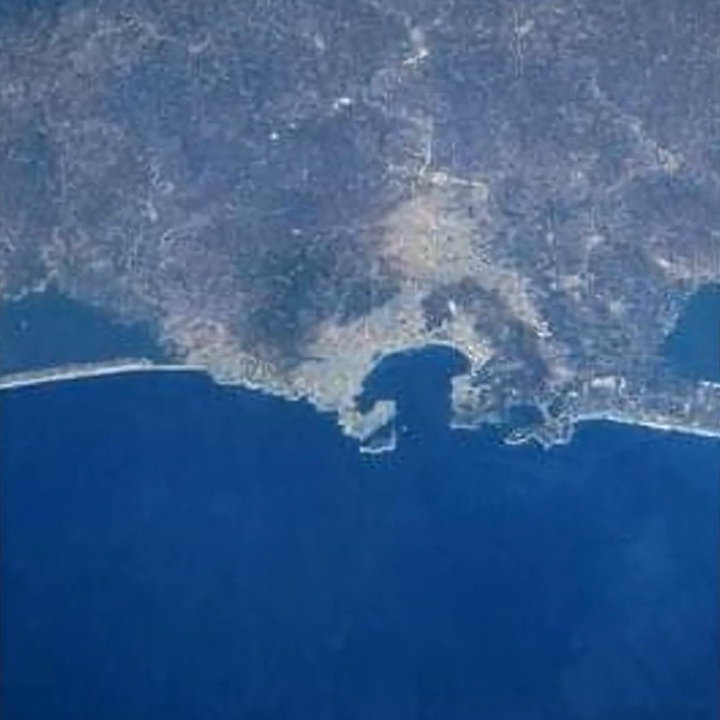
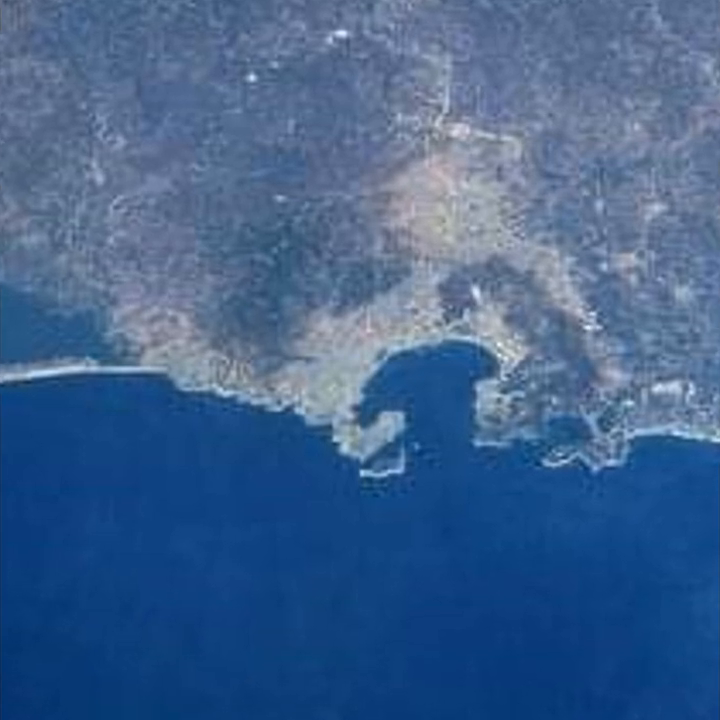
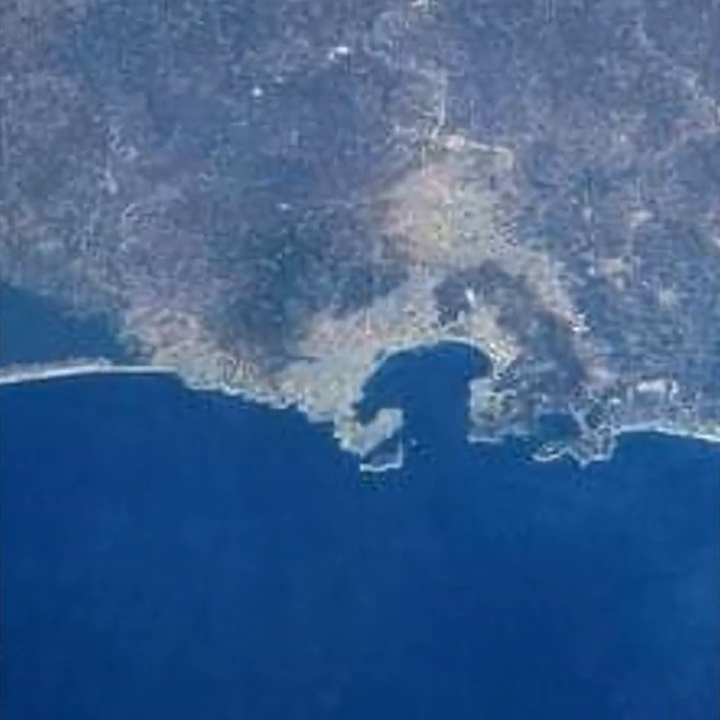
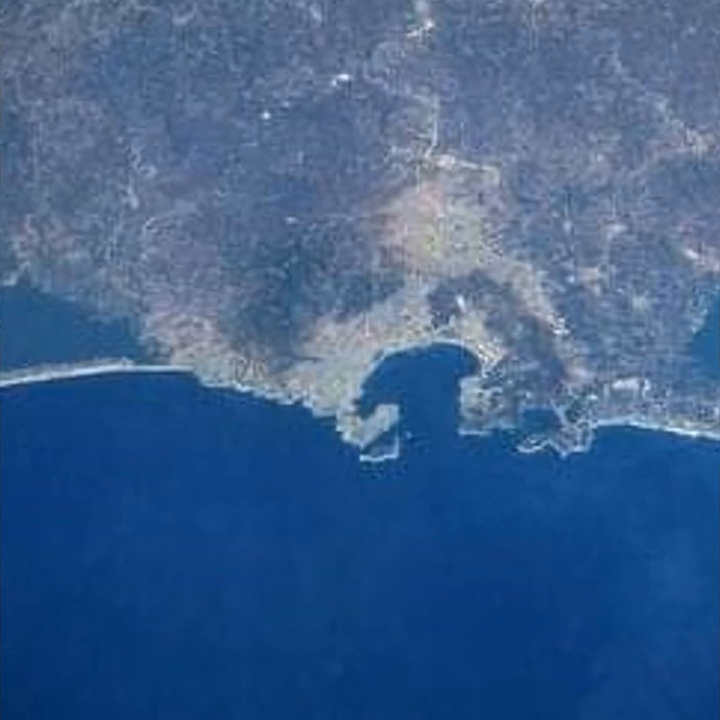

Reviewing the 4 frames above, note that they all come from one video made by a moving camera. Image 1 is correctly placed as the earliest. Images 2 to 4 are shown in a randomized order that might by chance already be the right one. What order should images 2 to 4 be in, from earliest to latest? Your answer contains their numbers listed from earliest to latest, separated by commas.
4, 3, 2
